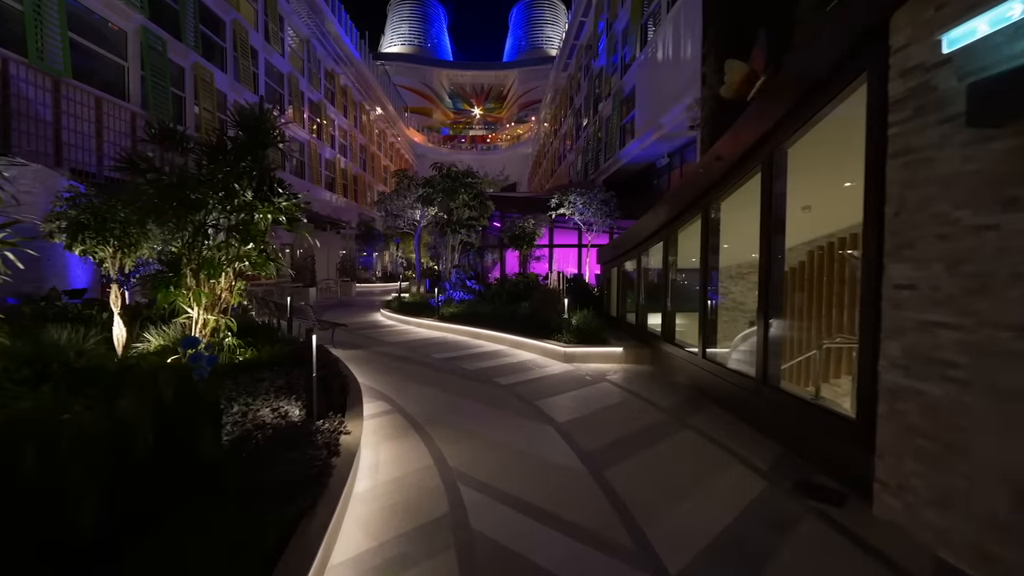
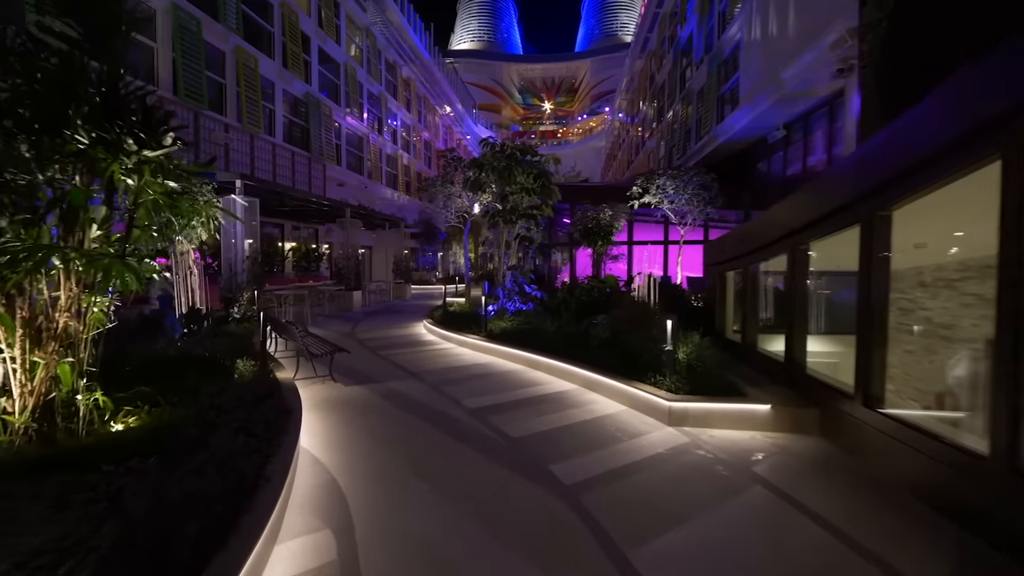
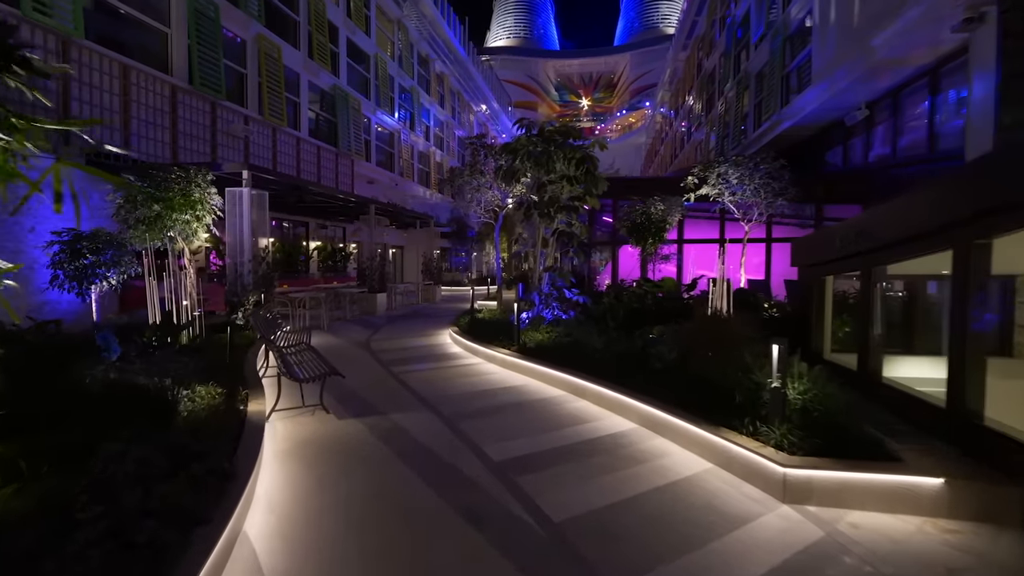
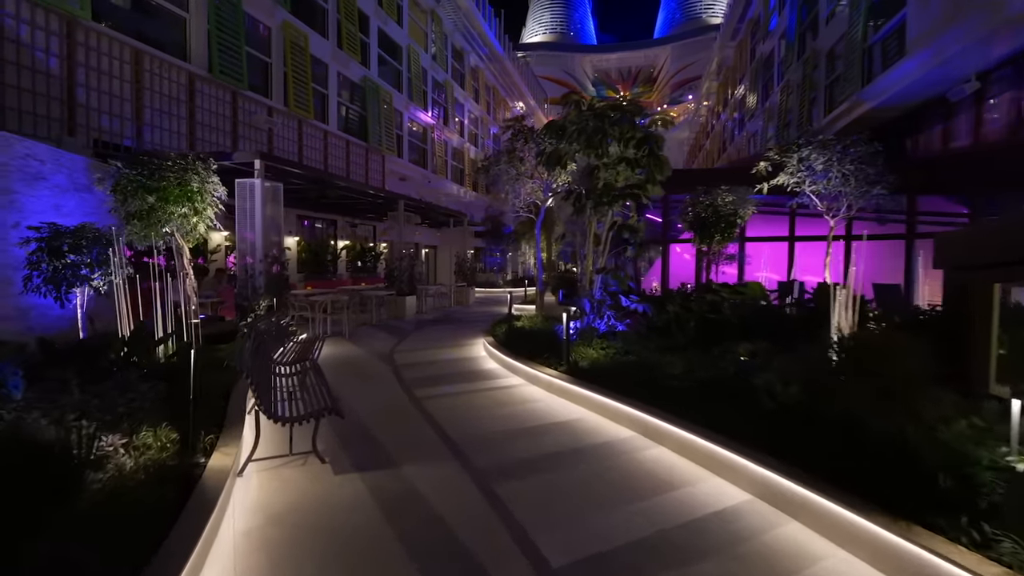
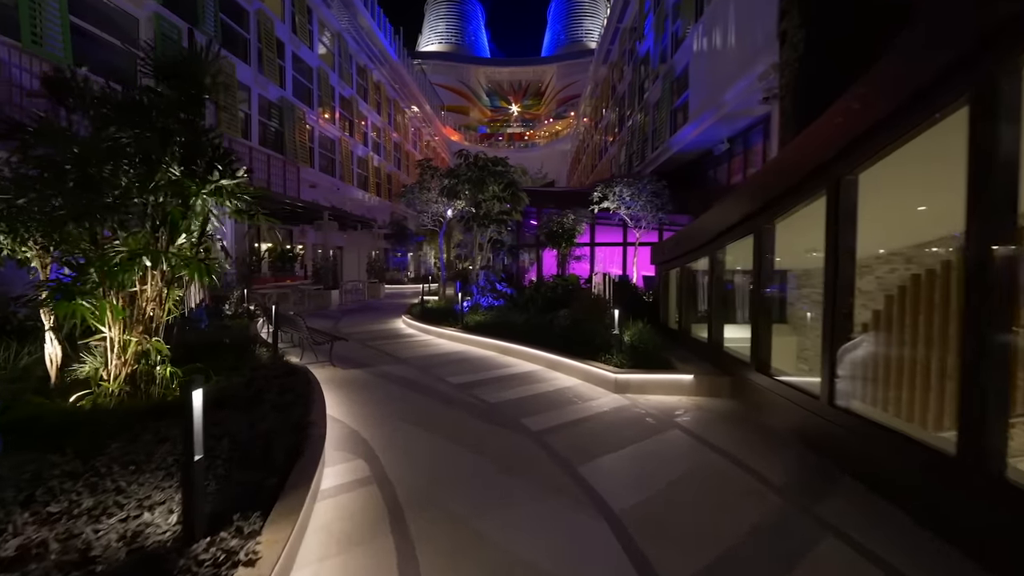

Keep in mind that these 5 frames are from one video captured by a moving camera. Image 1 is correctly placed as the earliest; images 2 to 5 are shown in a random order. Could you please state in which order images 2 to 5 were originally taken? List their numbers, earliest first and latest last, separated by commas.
5, 2, 3, 4
